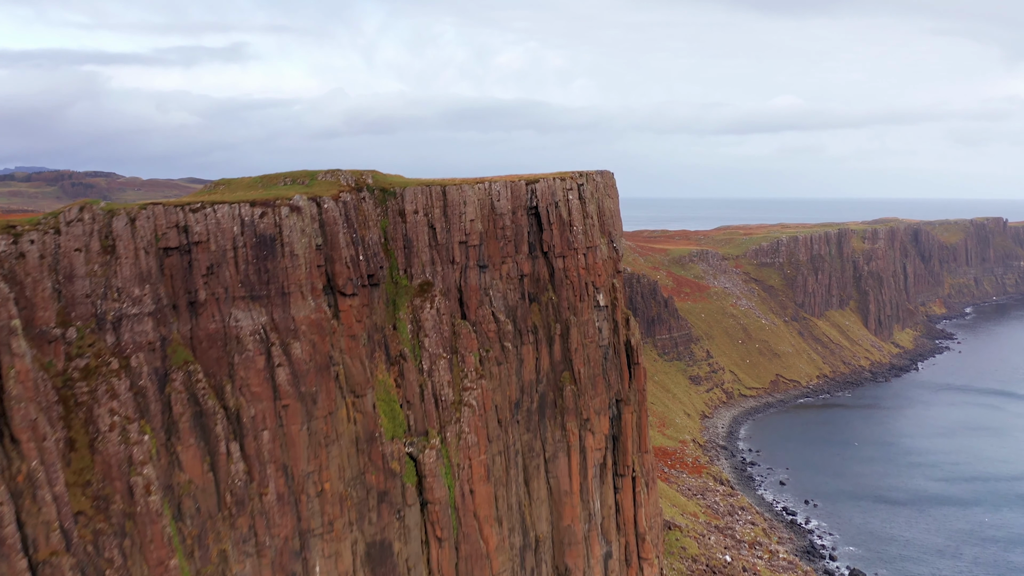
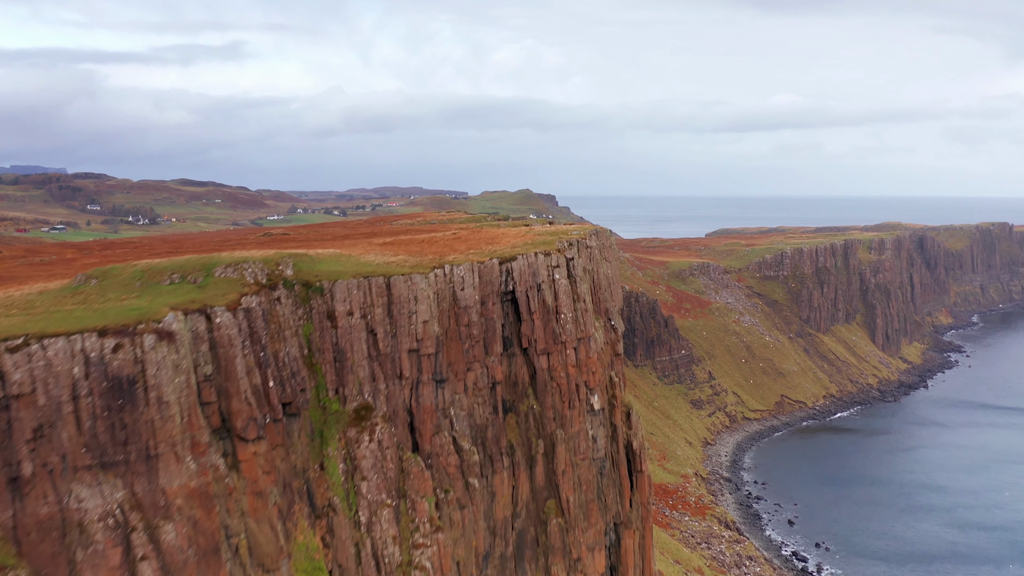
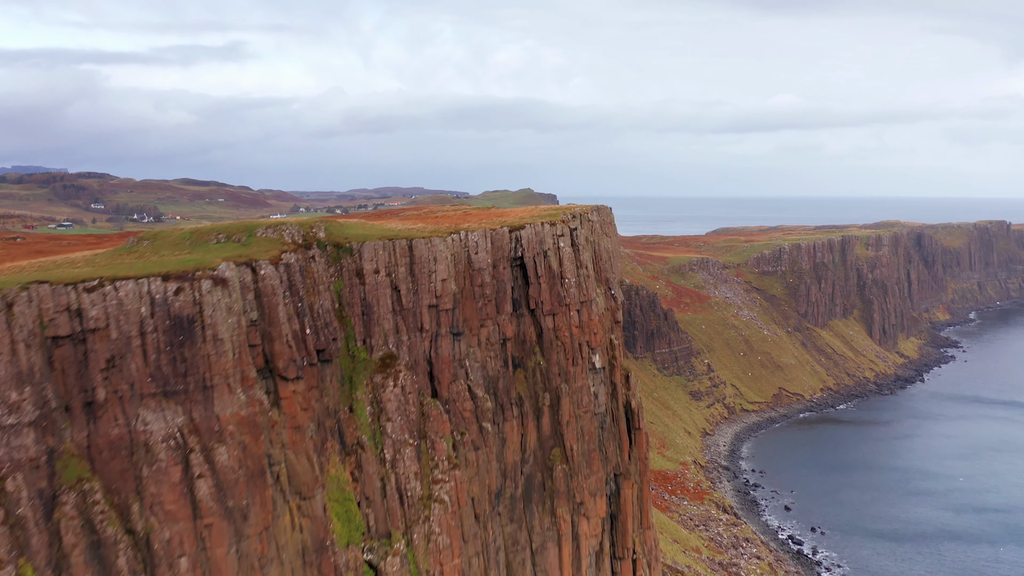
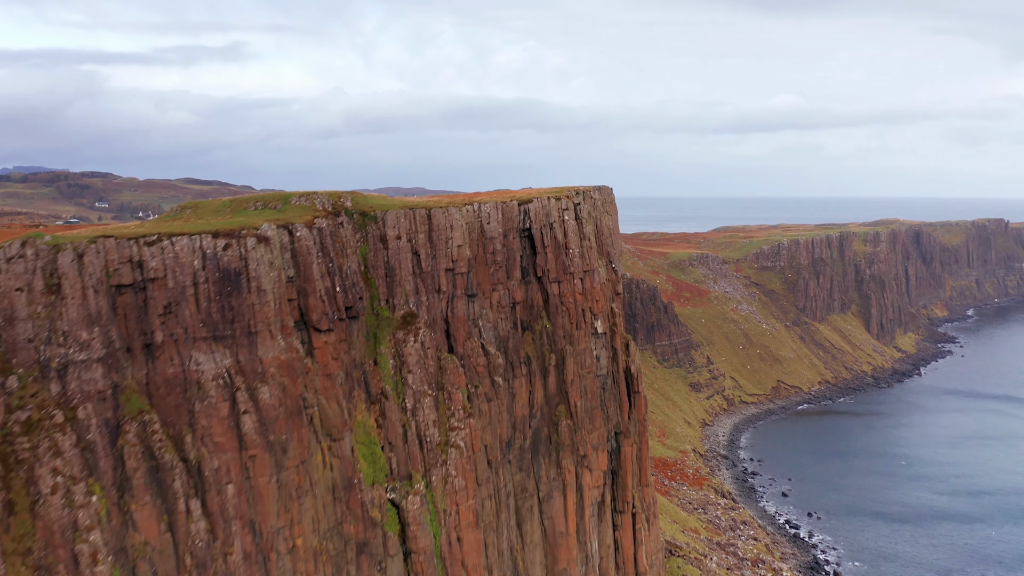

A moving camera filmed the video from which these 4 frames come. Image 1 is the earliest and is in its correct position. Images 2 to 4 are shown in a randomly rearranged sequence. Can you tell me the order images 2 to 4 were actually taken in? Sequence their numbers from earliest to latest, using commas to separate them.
4, 3, 2
